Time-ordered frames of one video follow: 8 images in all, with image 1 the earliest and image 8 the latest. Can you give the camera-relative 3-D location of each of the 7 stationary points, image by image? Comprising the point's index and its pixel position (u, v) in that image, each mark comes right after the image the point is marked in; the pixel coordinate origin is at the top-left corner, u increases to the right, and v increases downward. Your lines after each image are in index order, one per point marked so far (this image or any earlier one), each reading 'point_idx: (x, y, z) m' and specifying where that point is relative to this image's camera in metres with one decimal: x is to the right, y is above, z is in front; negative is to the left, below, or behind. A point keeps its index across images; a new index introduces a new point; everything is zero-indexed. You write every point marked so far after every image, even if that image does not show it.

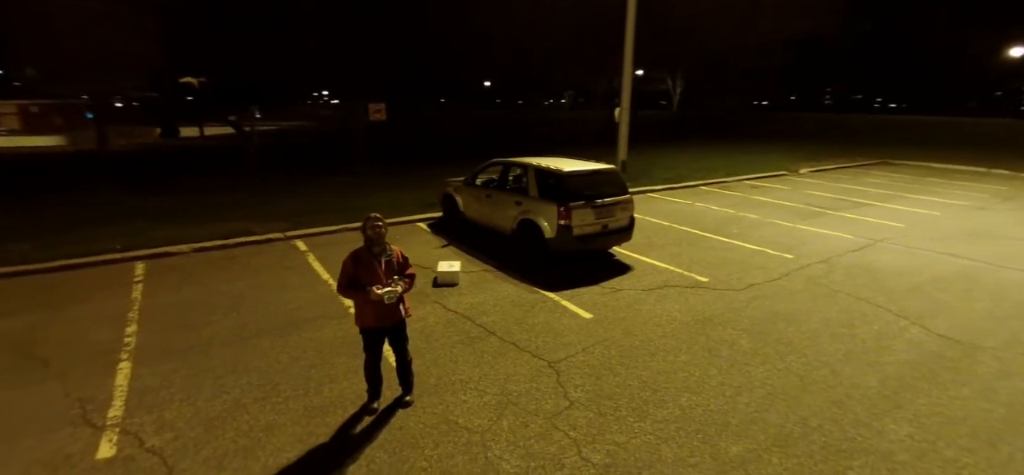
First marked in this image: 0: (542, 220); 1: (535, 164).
0: (+0.6, +0.2, +6.8) m
1: (+0.4, +1.1, +7.4) m
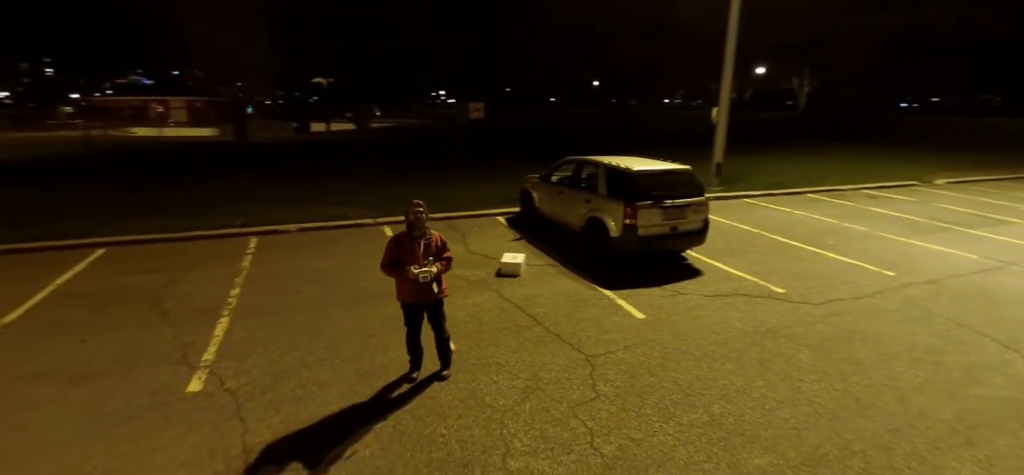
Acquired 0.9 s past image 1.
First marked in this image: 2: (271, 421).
0: (+1.5, +0.2, +6.7) m
1: (+1.5, +1.1, +7.4) m
2: (-1.9, -1.5, +3.6) m
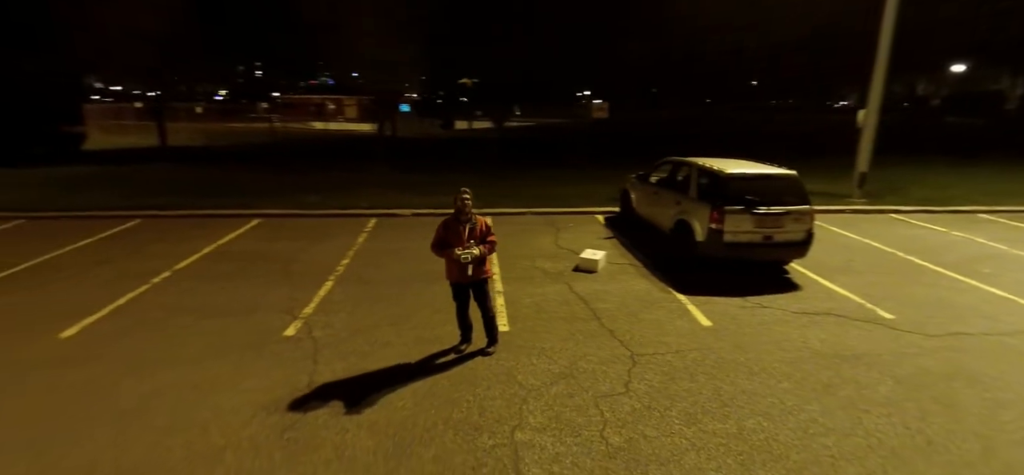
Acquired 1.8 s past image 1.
0: (+2.5, +0.2, +6.3) m
1: (+2.8, +1.1, +7.0) m
2: (-1.6, -1.3, +4.2) m
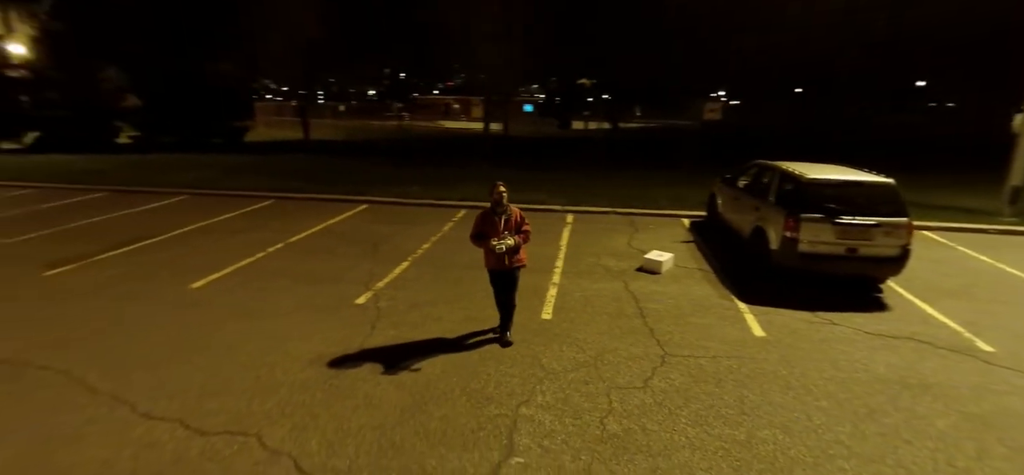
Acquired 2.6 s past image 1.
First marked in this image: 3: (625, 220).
0: (+3.3, +0.1, +5.9) m
1: (+3.7, +1.0, +6.5) m
2: (-1.3, -1.1, +4.7) m
3: (+2.7, +0.5, +10.9) m
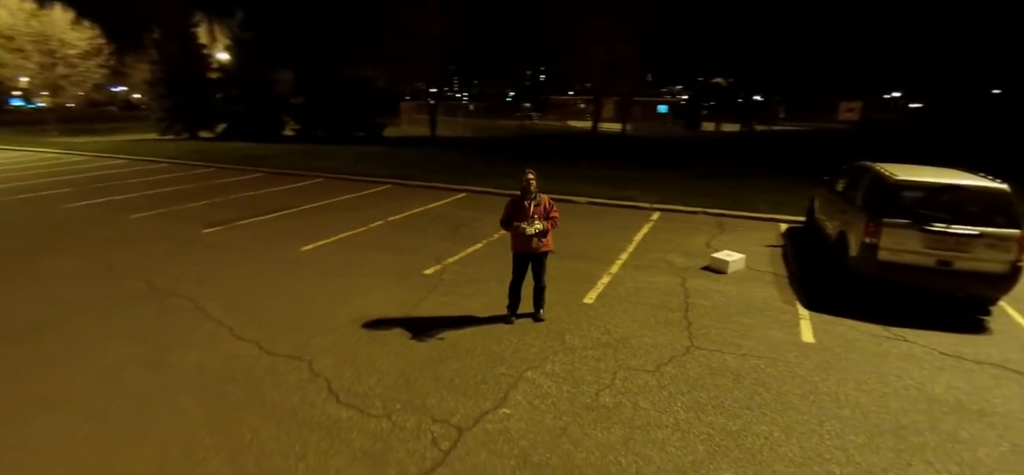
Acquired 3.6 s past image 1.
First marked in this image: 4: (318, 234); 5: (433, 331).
0: (+3.9, 0.0, +5.4) m
1: (+4.5, +0.9, +5.8) m
2: (-0.9, -0.8, +5.3) m
3: (+4.5, +0.4, +10.4) m
4: (-4.0, +0.1, +9.6) m
5: (-0.8, -0.9, +4.6) m
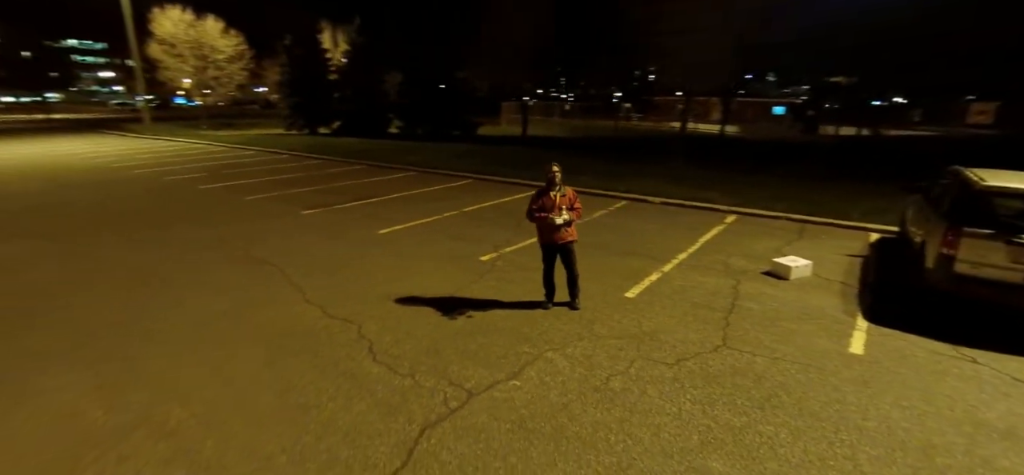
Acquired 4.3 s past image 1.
0: (+4.4, -0.1, +4.8) m
1: (+5.1, +0.7, +5.2) m
2: (-0.4, -0.7, +5.7) m
3: (+5.9, +0.3, +9.7) m
4: (-2.6, +0.4, +10.5) m
5: (-0.4, -0.8, +4.9) m
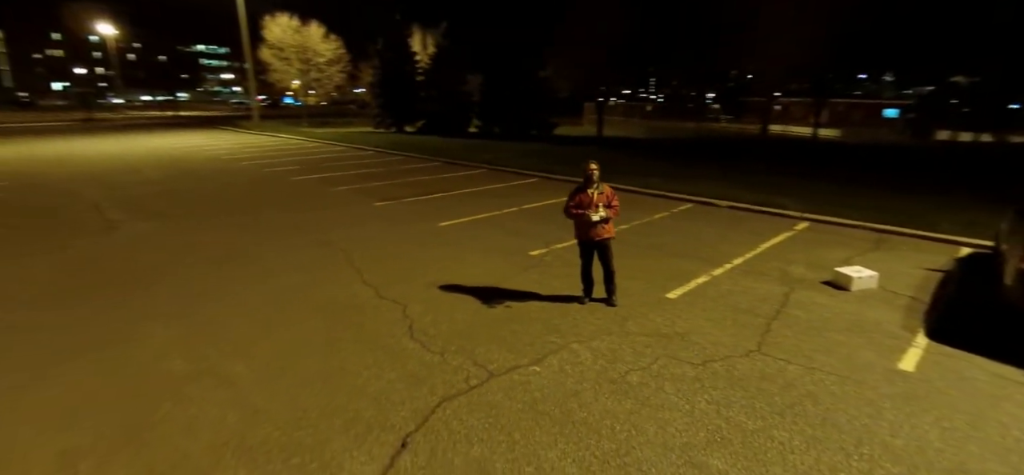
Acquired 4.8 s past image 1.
0: (+4.7, -0.2, +4.4) m
1: (+5.5, +0.5, +4.5) m
2: (+0.1, -0.6, +5.9) m
3: (+6.9, +0.1, +8.9) m
4: (-1.3, +0.5, +10.9) m
5: (0.0, -0.7, +5.1) m
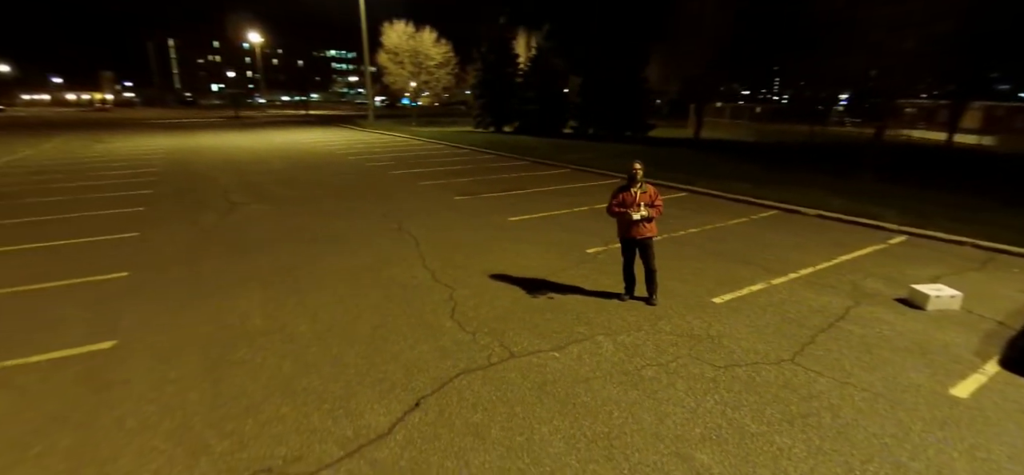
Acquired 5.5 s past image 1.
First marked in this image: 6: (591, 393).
0: (+5.0, -0.4, +3.7) m
1: (+5.9, +0.3, +3.8) m
2: (+0.7, -0.5, +6.1) m
3: (+8.0, -0.3, +7.8) m
4: (+0.3, +0.7, +11.3) m
5: (+0.4, -0.6, +5.4) m
6: (+0.6, -1.1, +3.3) m
